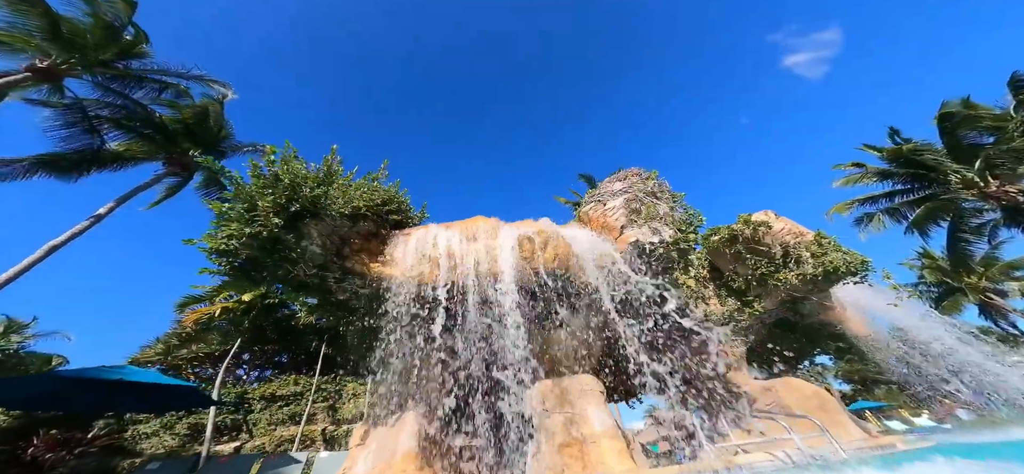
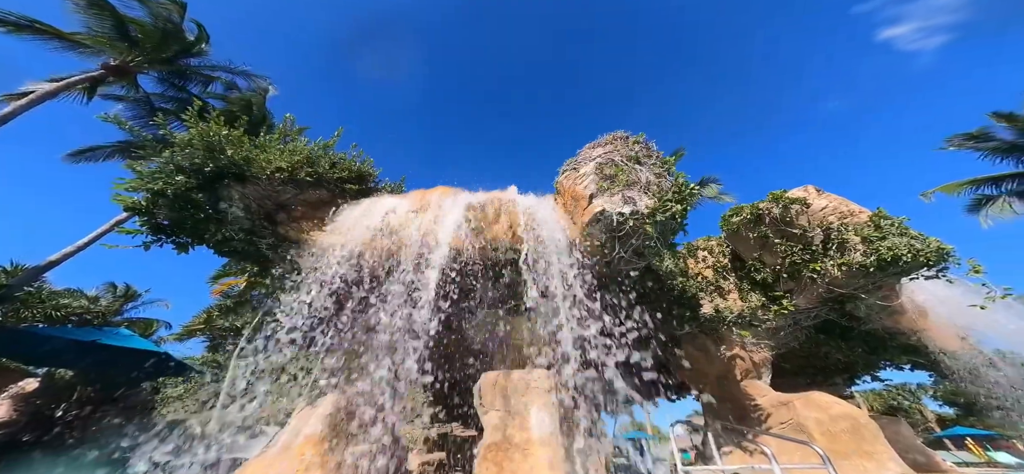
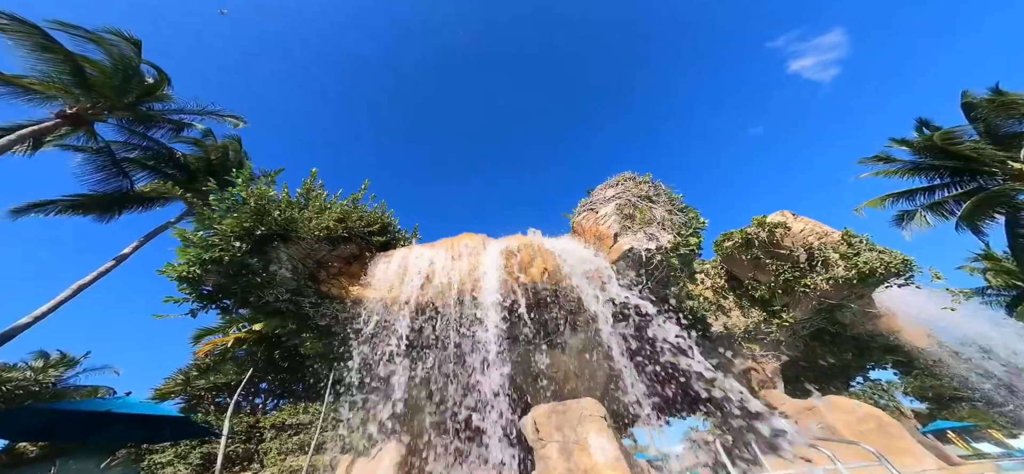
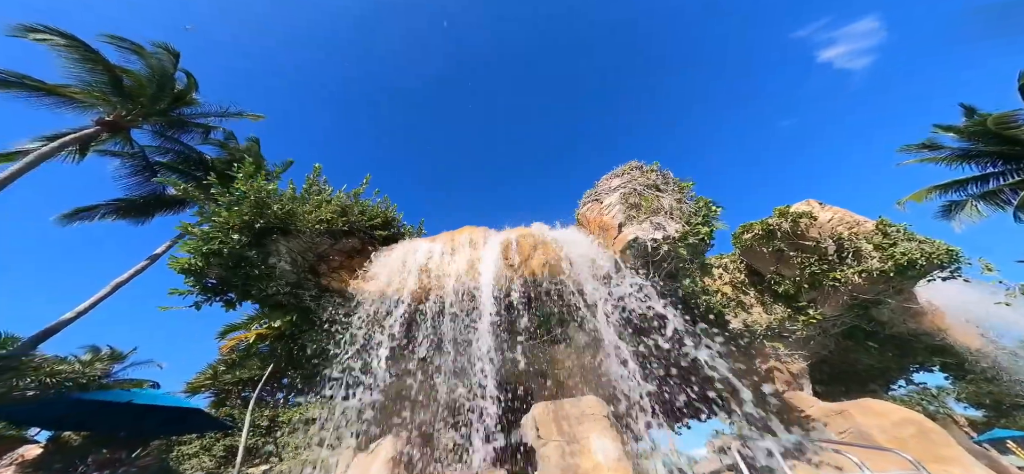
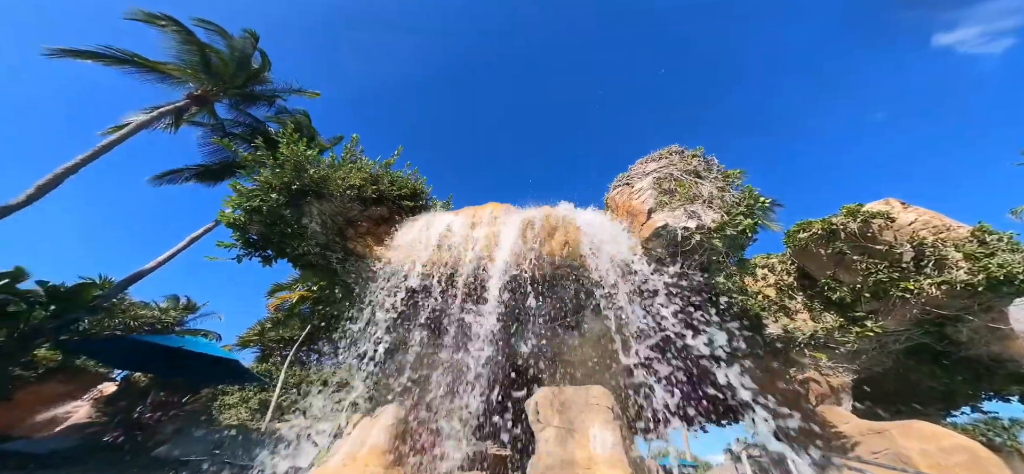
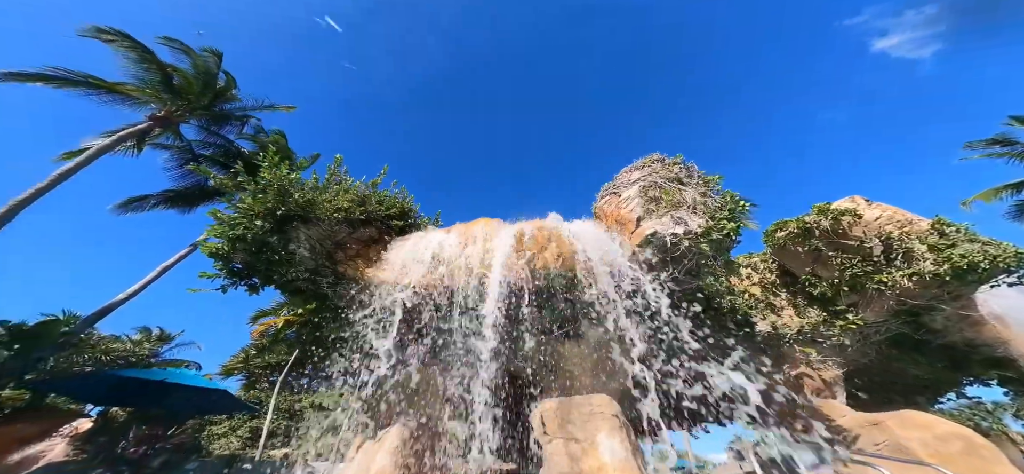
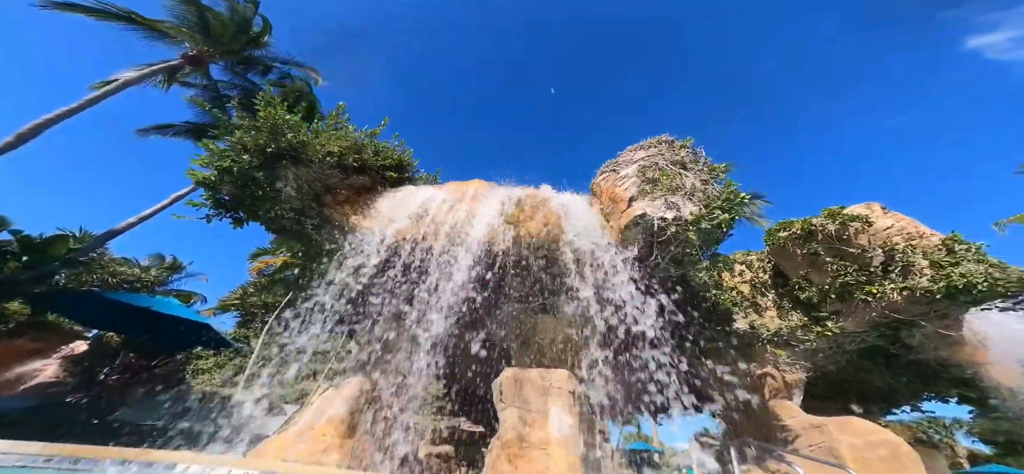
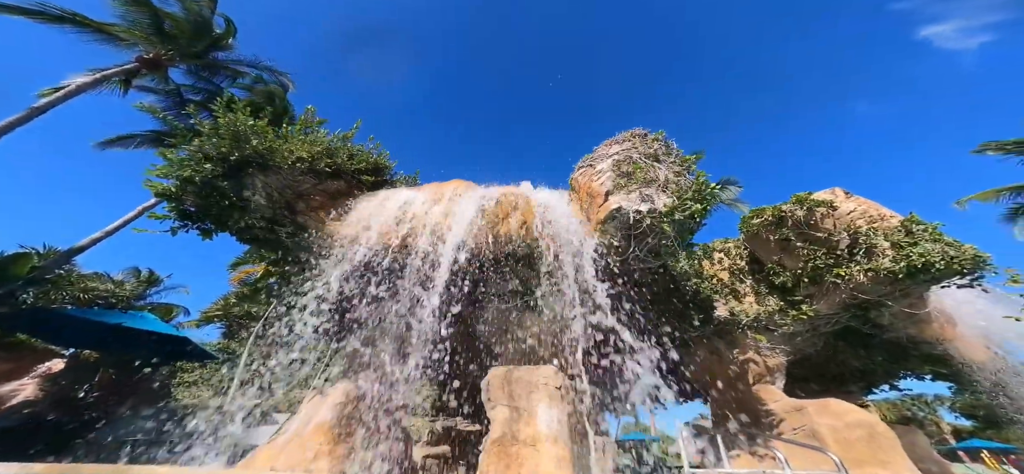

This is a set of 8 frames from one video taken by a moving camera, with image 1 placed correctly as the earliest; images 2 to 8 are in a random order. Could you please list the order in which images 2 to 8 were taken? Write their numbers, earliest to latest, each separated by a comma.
3, 4, 6, 5, 7, 8, 2
